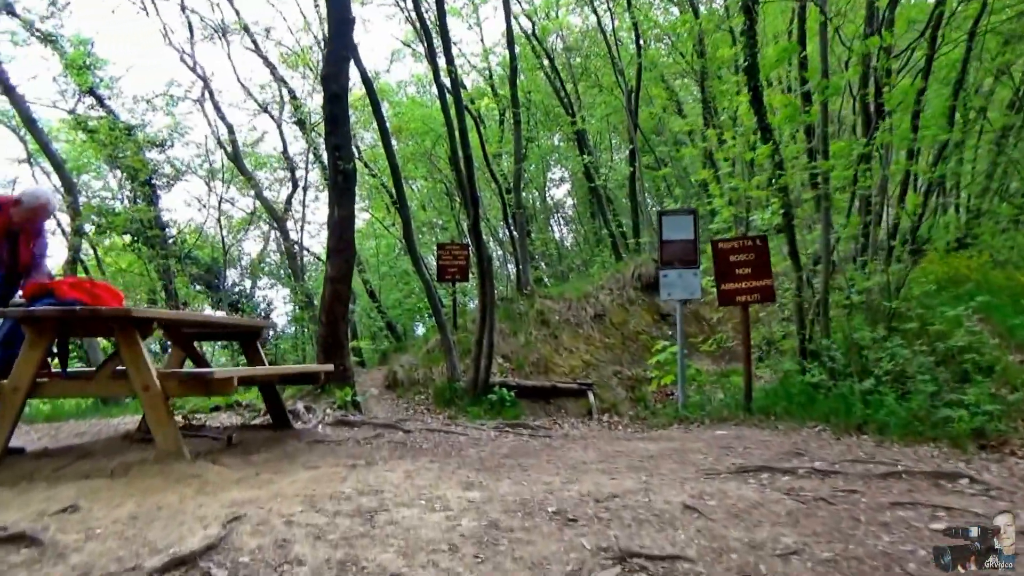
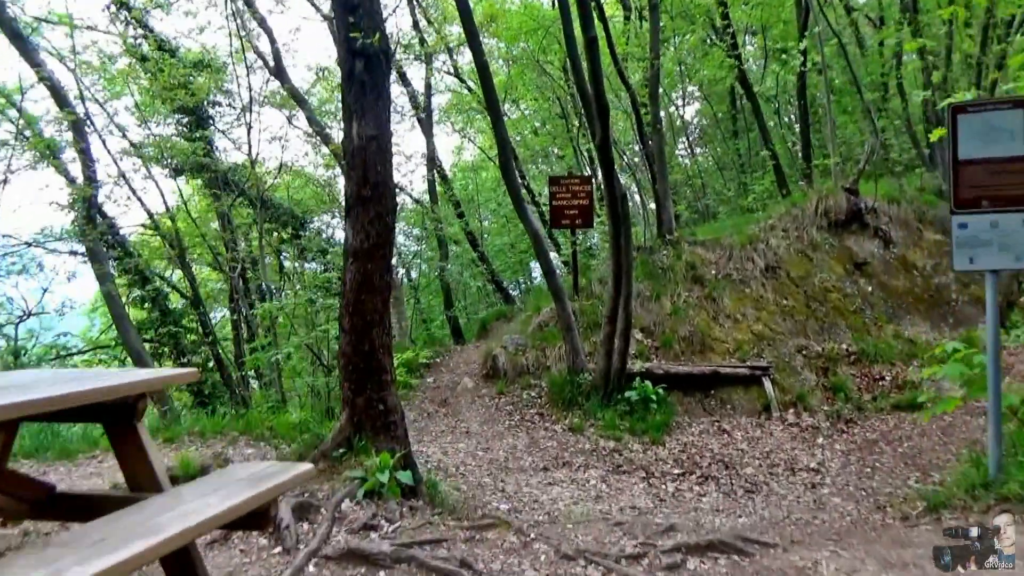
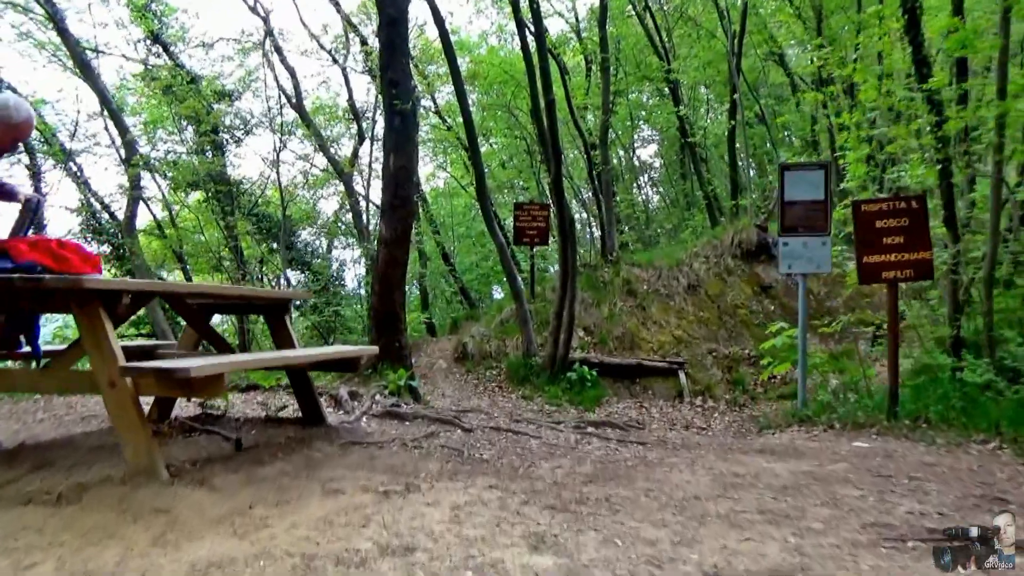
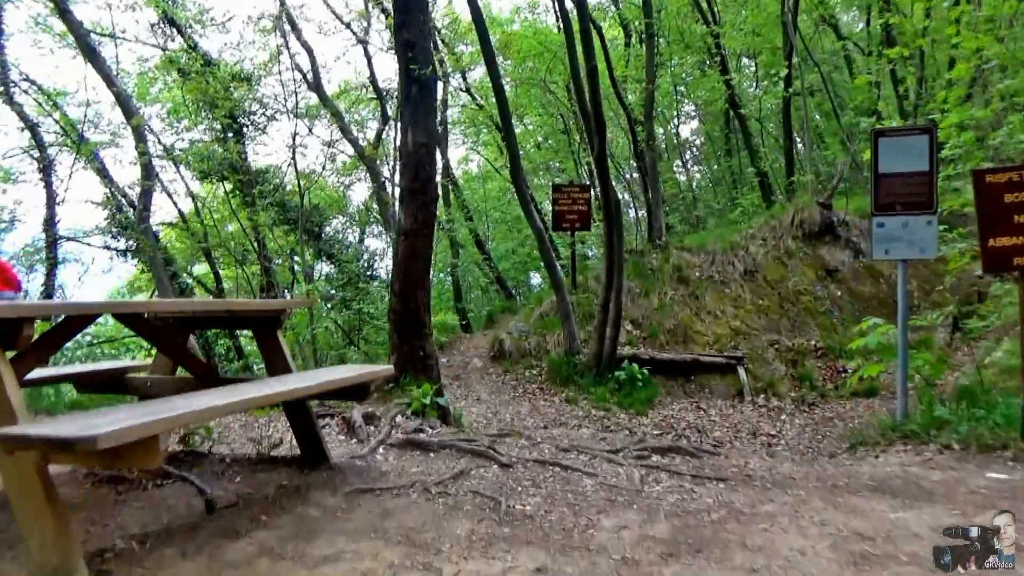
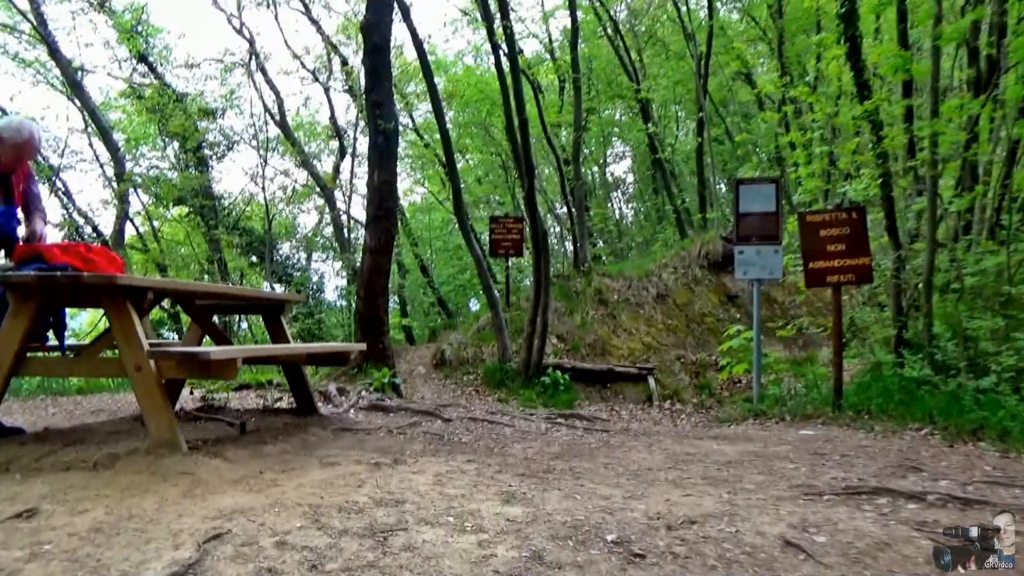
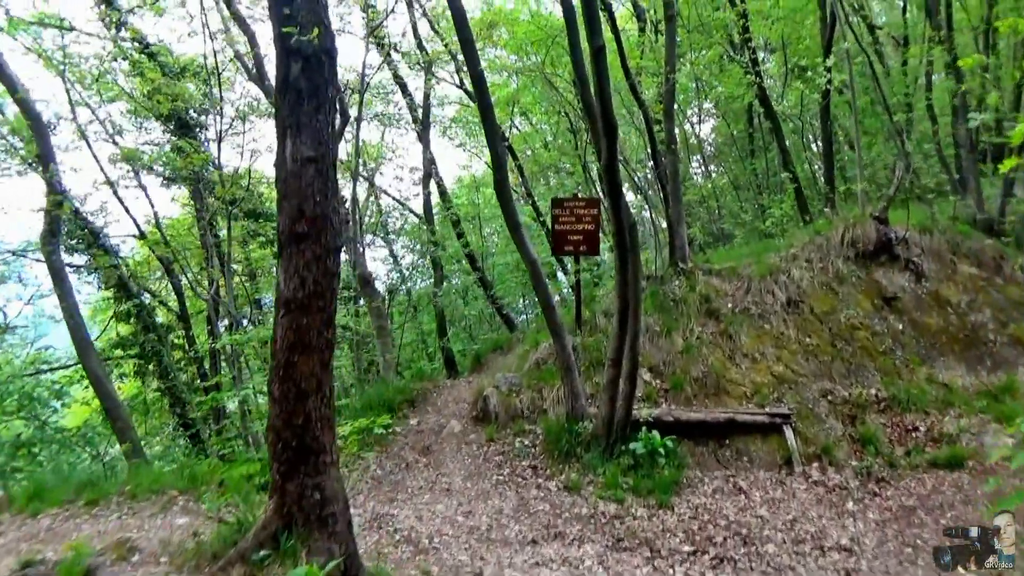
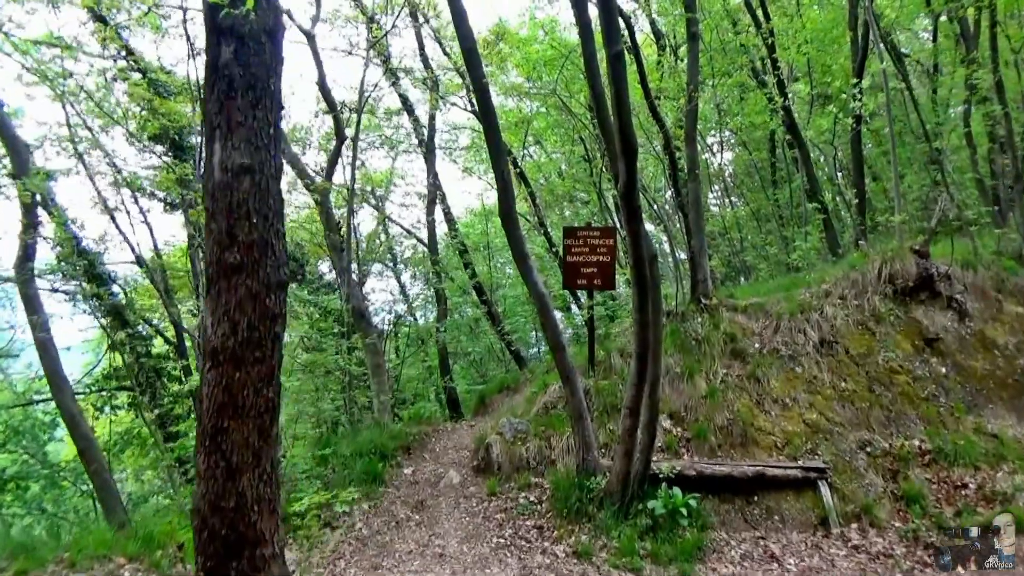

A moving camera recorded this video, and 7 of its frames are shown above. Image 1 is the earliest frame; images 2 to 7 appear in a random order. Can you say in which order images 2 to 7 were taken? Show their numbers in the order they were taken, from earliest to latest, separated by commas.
5, 3, 4, 2, 6, 7
